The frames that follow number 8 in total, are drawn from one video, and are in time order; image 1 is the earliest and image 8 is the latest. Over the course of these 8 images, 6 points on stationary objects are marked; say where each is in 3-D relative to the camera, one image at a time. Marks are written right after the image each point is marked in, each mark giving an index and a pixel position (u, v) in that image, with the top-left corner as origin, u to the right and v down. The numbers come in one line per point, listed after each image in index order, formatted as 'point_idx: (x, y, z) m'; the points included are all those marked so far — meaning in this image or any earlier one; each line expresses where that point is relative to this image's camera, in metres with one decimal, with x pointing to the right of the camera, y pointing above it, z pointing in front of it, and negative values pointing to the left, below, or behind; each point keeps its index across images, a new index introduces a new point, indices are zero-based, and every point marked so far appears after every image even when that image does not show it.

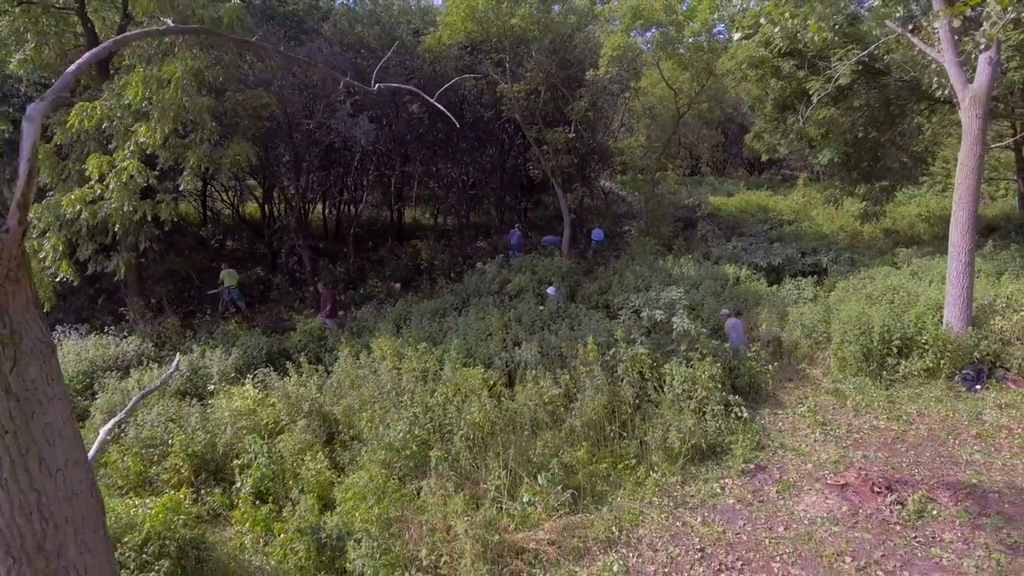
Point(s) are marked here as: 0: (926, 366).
0: (+4.1, -0.8, +6.7) m
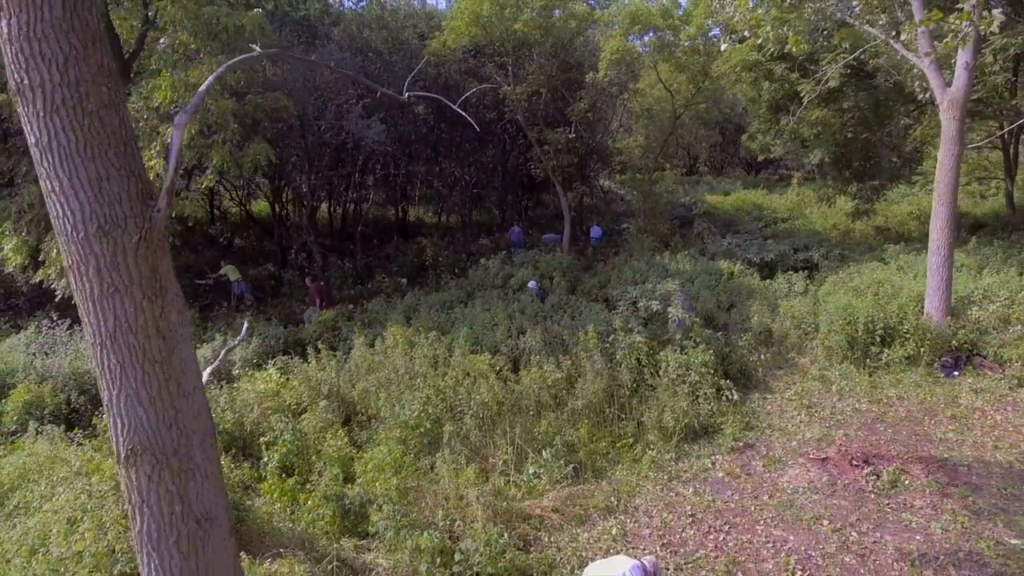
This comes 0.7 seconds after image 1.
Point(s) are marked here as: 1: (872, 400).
0: (+4.1, -0.7, +7.1) m
1: (+3.4, -1.1, +6.5) m
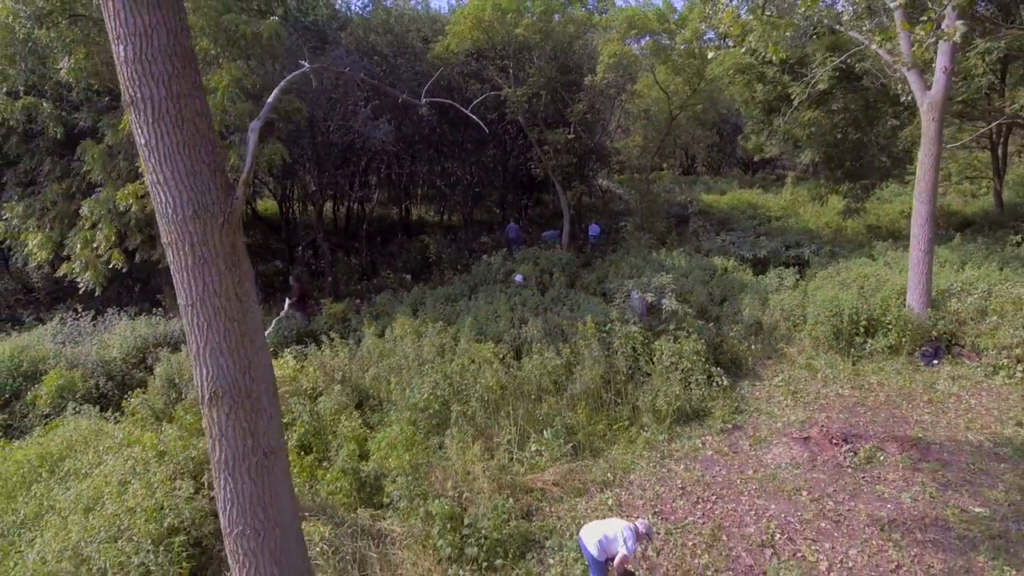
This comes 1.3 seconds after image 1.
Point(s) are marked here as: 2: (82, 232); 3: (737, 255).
0: (+4.2, -0.6, +7.5) m
1: (+3.5, -1.0, +6.9) m
2: (-4.9, +0.6, +7.9) m
3: (+3.8, +0.6, +11.7) m
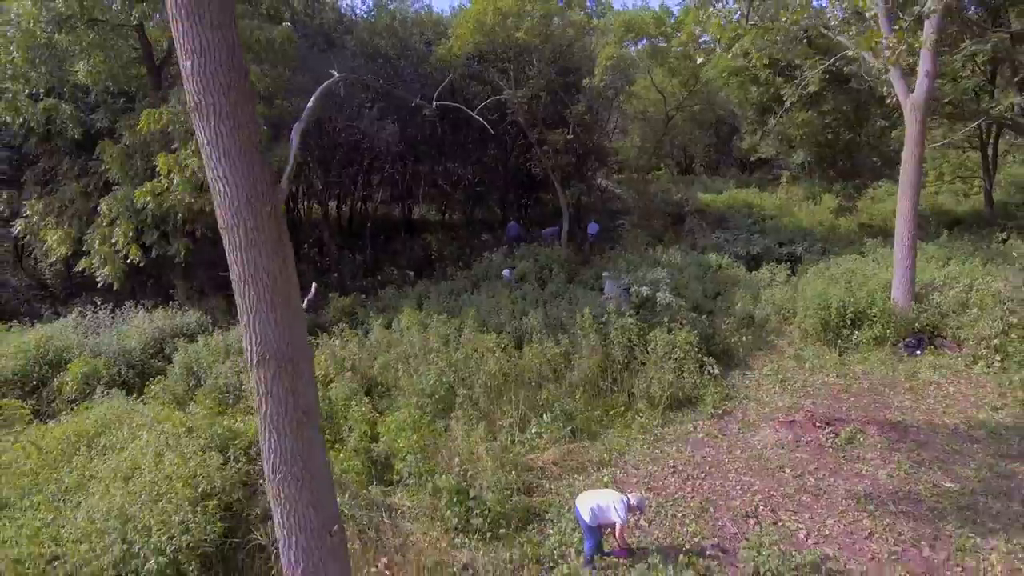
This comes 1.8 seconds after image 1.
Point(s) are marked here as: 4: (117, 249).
0: (+4.2, -0.5, +7.9) m
1: (+3.5, -0.9, +7.2) m
2: (-4.9, +0.7, +8.2) m
3: (+3.8, +0.6, +12.0) m
4: (-4.8, +0.5, +8.3) m
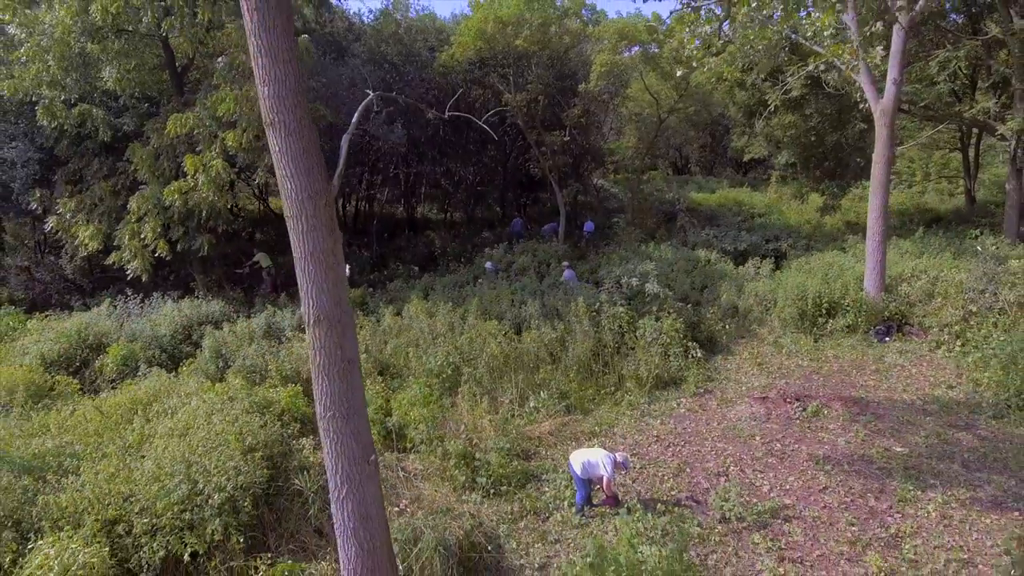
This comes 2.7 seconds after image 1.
0: (+4.2, -0.4, +8.5) m
1: (+3.5, -0.8, +7.9) m
2: (-4.9, +0.8, +8.8) m
3: (+3.8, +0.7, +12.6) m
4: (-4.8, +0.6, +8.9) m
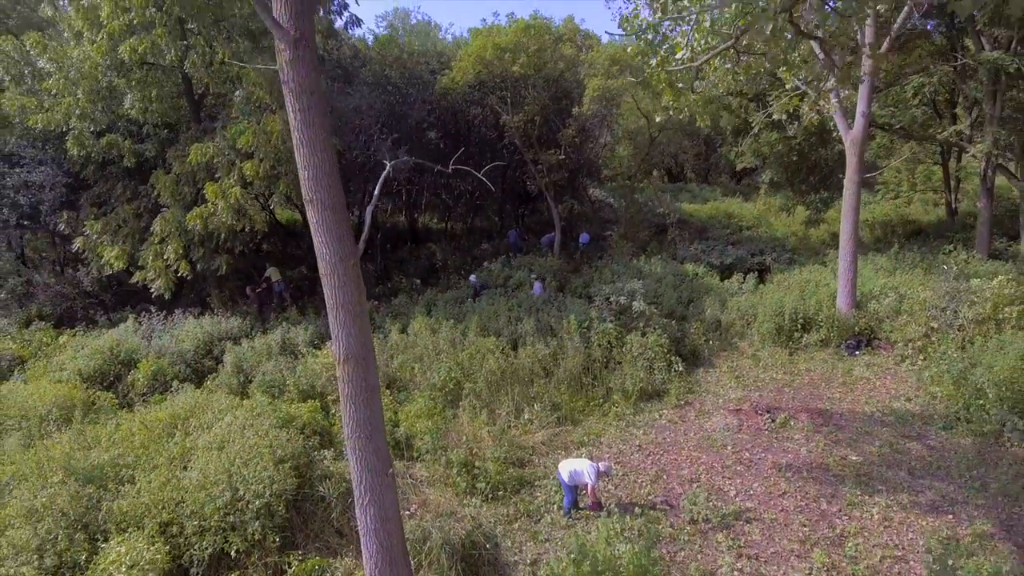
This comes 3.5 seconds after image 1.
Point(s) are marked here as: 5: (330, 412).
0: (+4.1, -0.7, +9.2) m
1: (+3.4, -1.0, +8.5) m
2: (-5.0, +0.6, +9.5) m
3: (+3.8, +0.5, +13.3) m
4: (-4.8, +0.3, +9.6) m
5: (-1.8, -1.2, +6.8) m
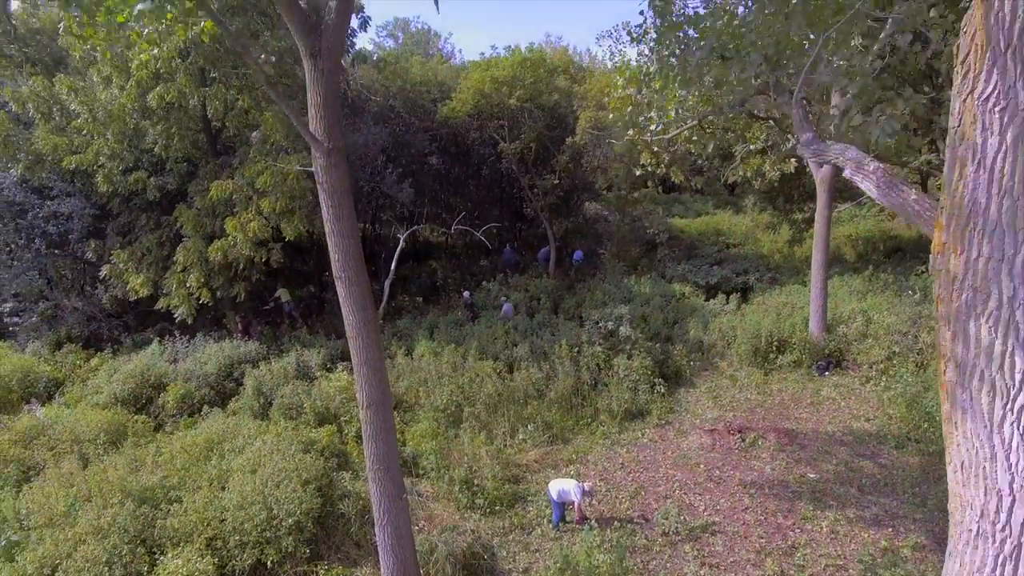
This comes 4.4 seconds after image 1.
0: (+4.1, -1.0, +9.9) m
1: (+3.4, -1.4, +9.3) m
2: (-5.0, +0.2, +10.2) m
3: (+3.7, +0.1, +14.1) m
4: (-4.9, 0.0, +10.3) m
5: (-1.8, -1.6, +7.5) m
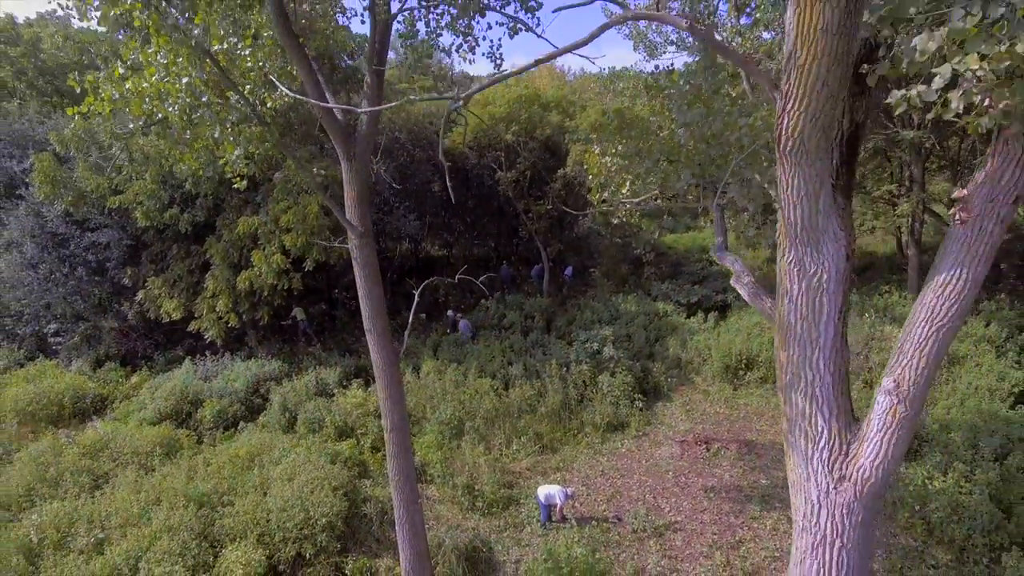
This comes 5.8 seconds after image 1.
0: (+4.0, -1.4, +11.1) m
1: (+3.3, -1.8, +10.5) m
2: (-5.1, -0.2, +11.4) m
3: (+3.7, -0.3, +15.2) m
4: (-4.9, -0.4, +11.5) m
5: (-1.9, -2.0, +8.7) m
